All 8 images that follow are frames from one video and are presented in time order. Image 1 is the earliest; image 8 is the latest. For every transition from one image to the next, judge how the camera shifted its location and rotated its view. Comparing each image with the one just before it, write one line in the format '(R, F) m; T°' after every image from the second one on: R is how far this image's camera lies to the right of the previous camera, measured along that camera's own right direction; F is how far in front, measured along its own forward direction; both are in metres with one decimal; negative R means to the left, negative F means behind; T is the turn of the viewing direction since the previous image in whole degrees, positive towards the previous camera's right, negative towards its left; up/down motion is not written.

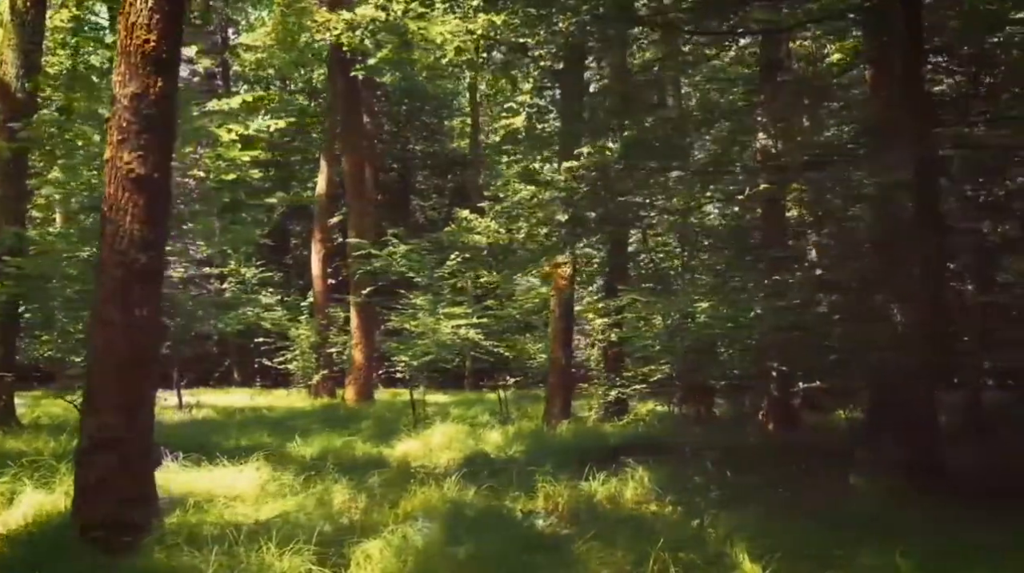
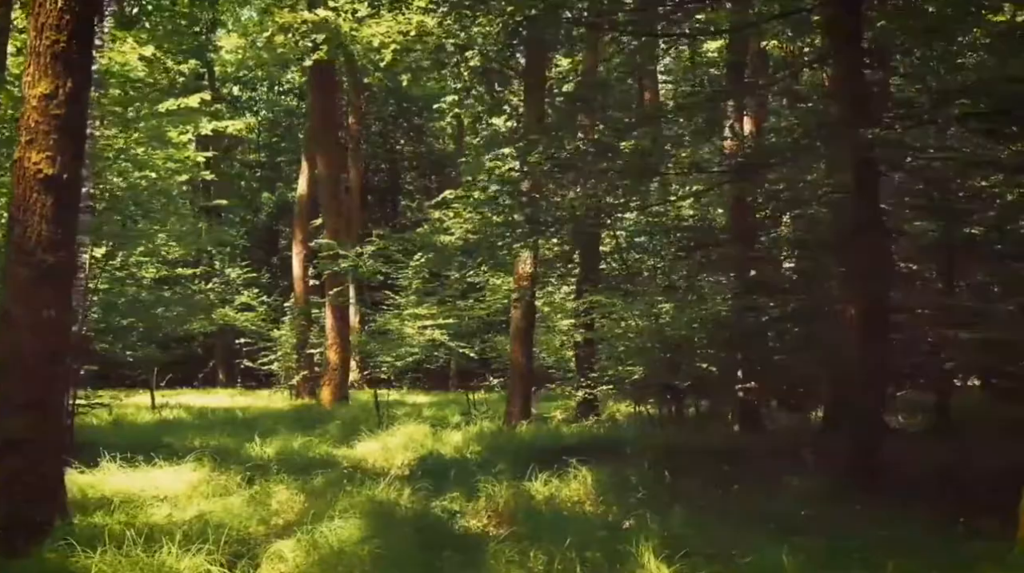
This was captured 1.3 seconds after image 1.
(+0.4, 0.0) m; 0°
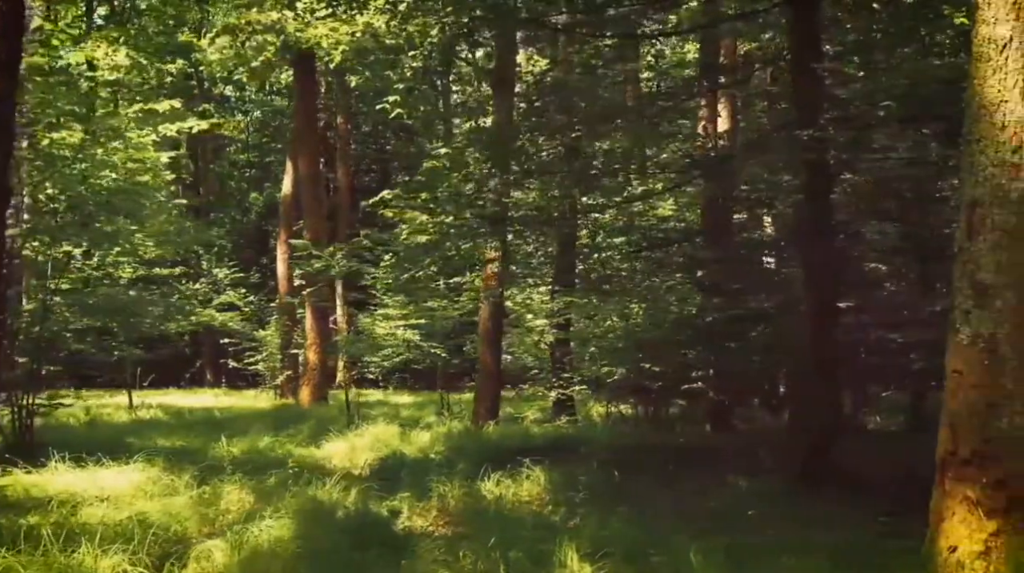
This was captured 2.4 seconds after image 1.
(+0.3, 0.0) m; 0°
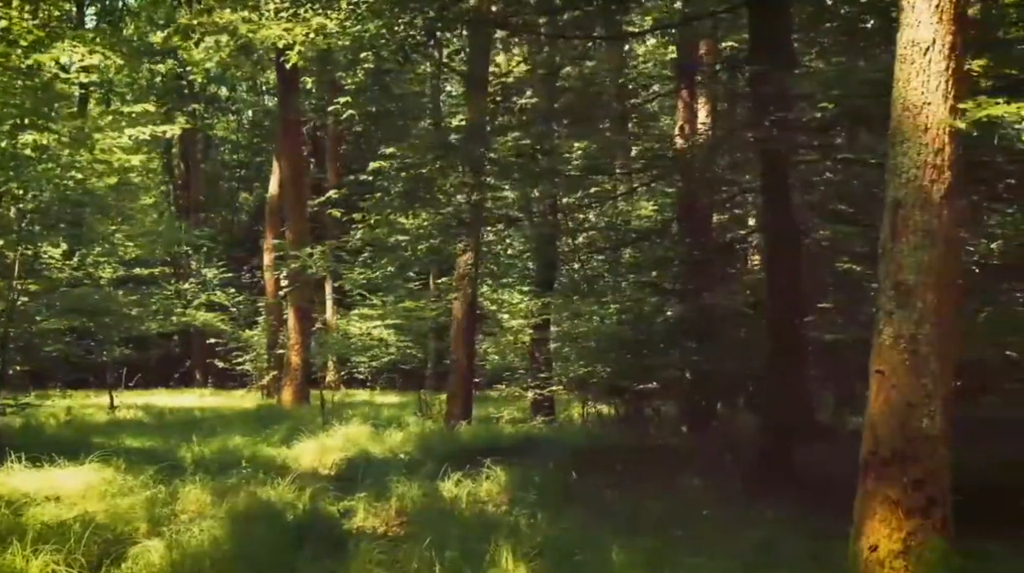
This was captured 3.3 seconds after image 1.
(+0.2, 0.0) m; 0°
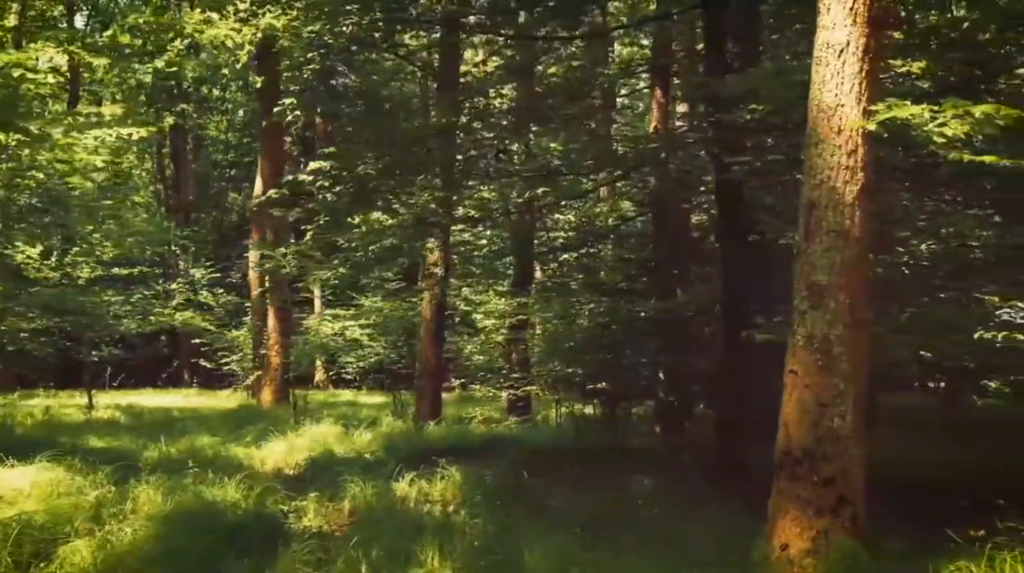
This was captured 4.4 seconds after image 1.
(+0.3, 0.0) m; 0°
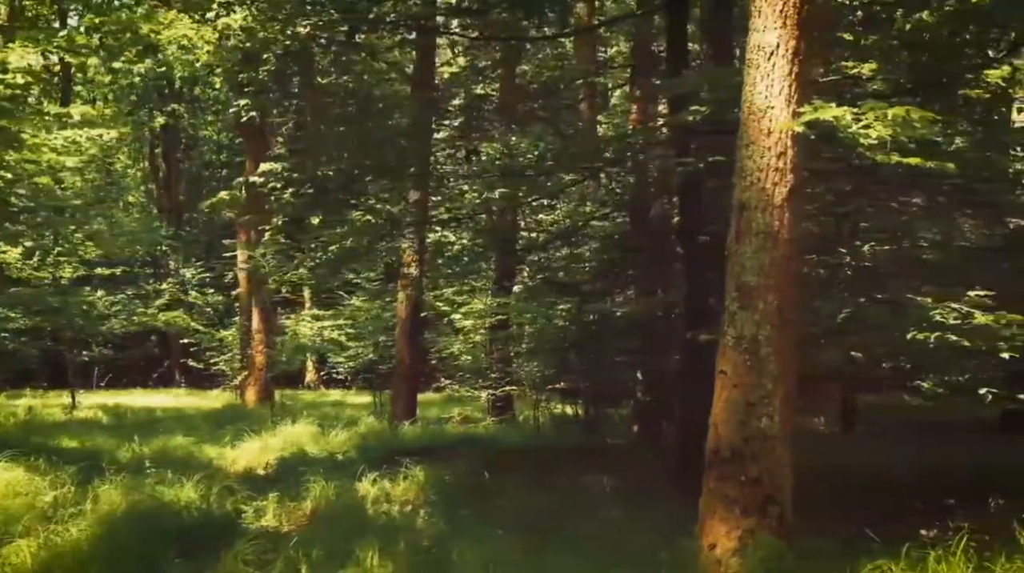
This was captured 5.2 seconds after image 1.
(+0.2, 0.0) m; 0°
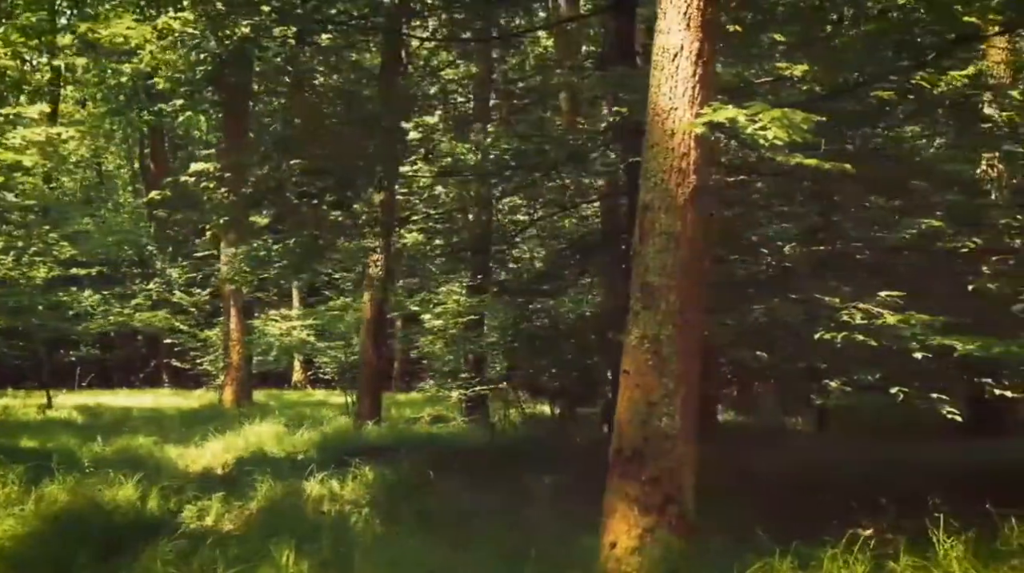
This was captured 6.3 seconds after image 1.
(+0.3, 0.0) m; 0°
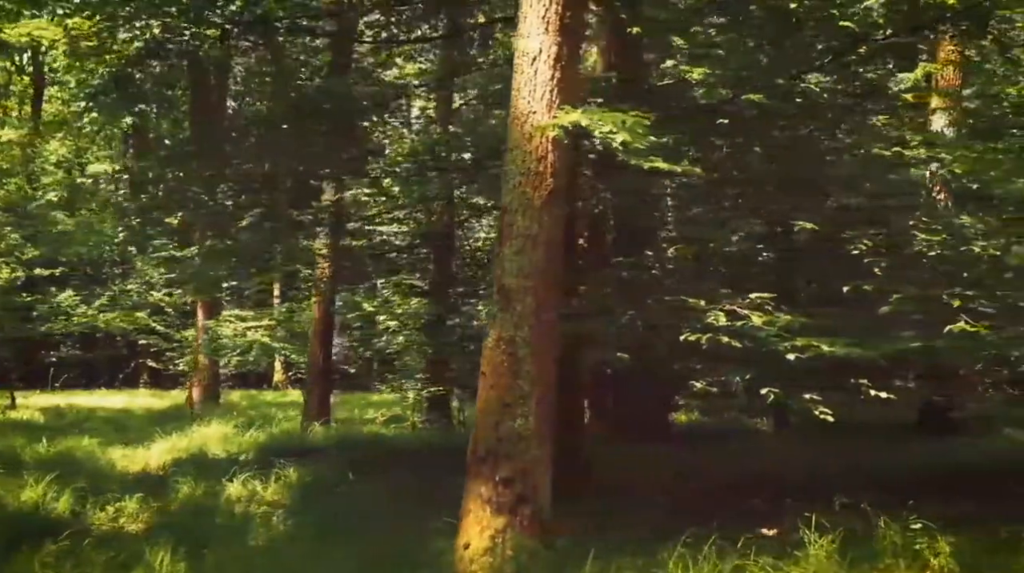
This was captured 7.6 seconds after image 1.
(+0.5, 0.0) m; +1°
